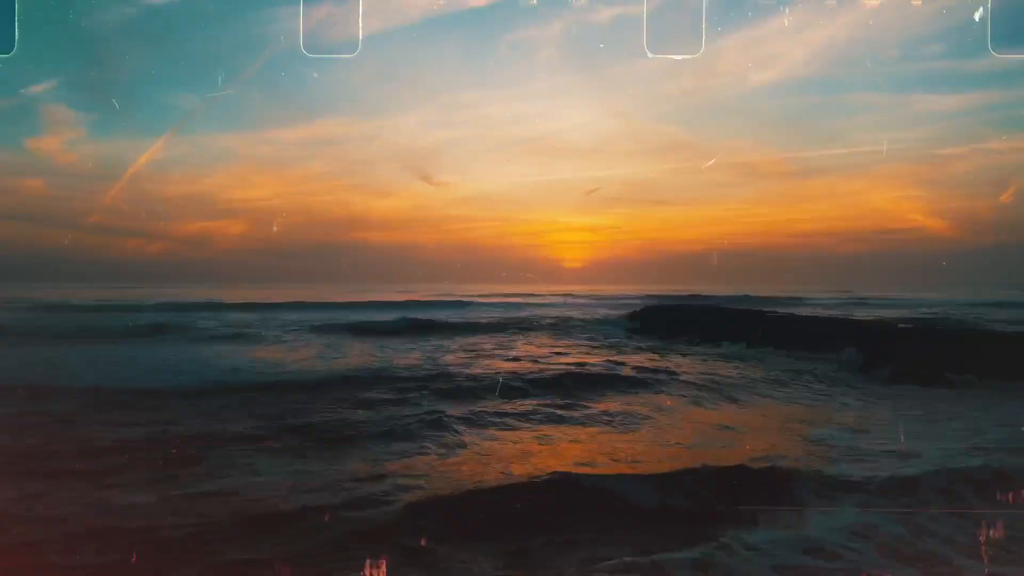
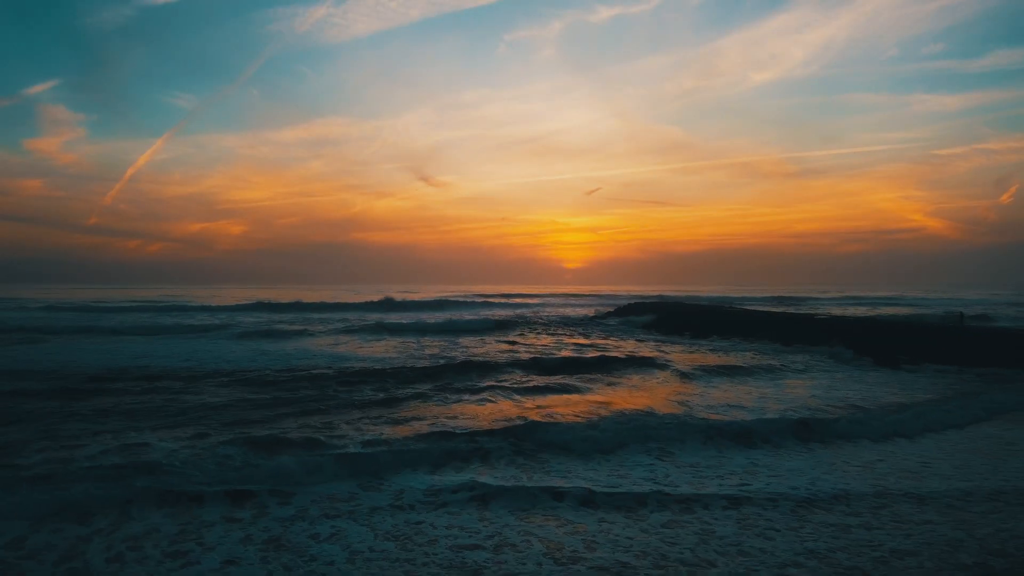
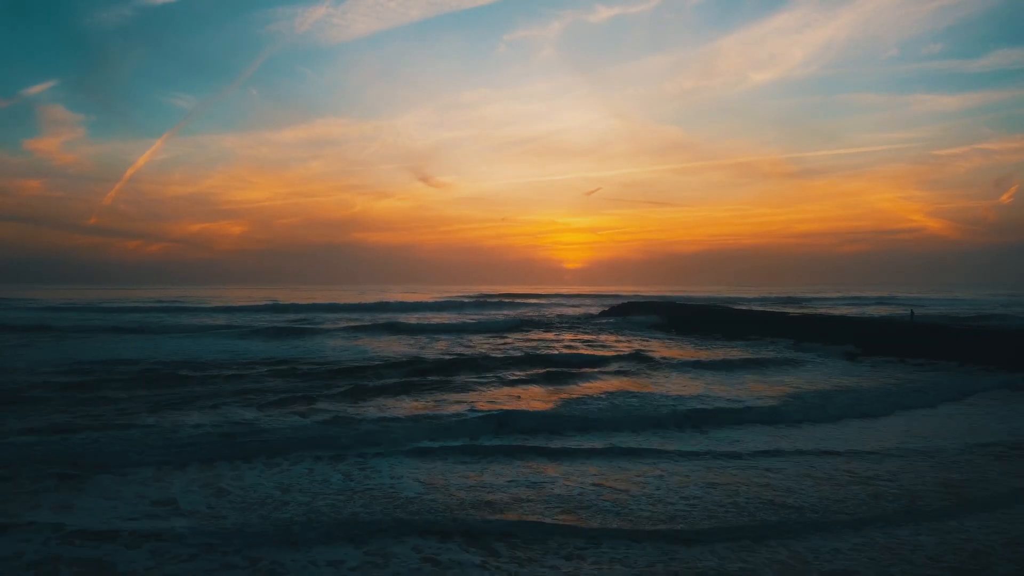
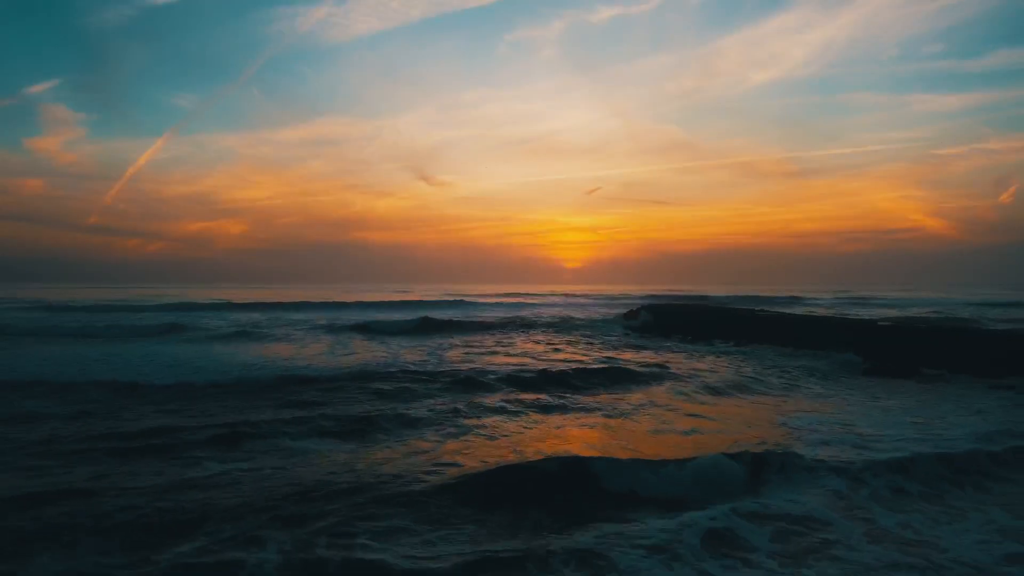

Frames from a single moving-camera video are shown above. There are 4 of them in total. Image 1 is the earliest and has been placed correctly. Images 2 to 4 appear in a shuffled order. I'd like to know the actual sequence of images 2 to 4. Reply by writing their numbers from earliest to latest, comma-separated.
4, 2, 3
